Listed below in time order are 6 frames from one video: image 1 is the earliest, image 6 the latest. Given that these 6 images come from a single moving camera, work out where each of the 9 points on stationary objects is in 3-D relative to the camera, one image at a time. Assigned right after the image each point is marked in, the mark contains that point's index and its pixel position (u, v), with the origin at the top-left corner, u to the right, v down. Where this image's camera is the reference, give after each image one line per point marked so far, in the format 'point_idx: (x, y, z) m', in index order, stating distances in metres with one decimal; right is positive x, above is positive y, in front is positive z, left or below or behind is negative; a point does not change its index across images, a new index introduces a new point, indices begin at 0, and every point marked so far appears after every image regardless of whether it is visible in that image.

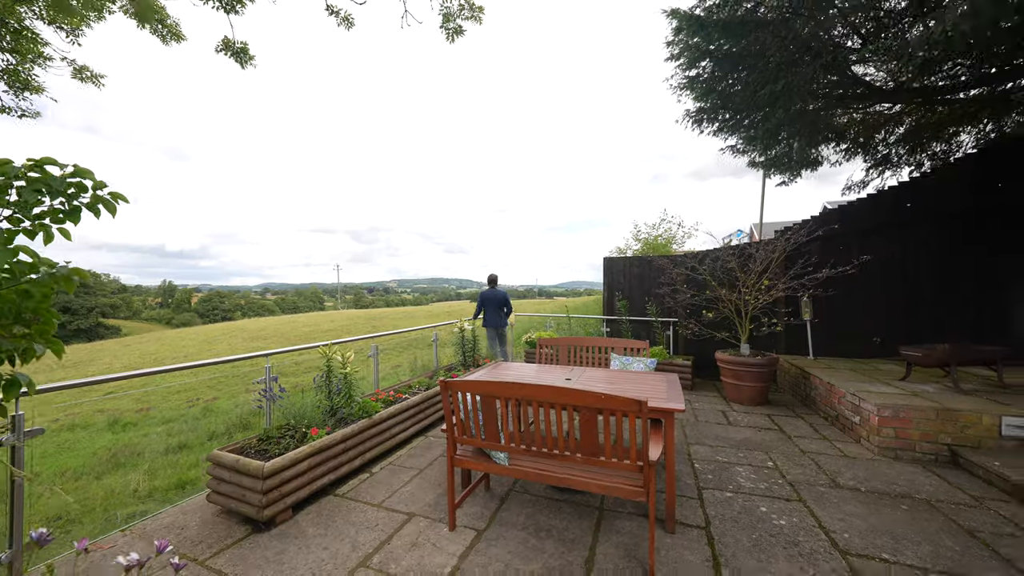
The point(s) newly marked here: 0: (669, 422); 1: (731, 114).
0: (+0.9, -0.8, +2.1) m
1: (+3.0, +2.4, +5.0) m
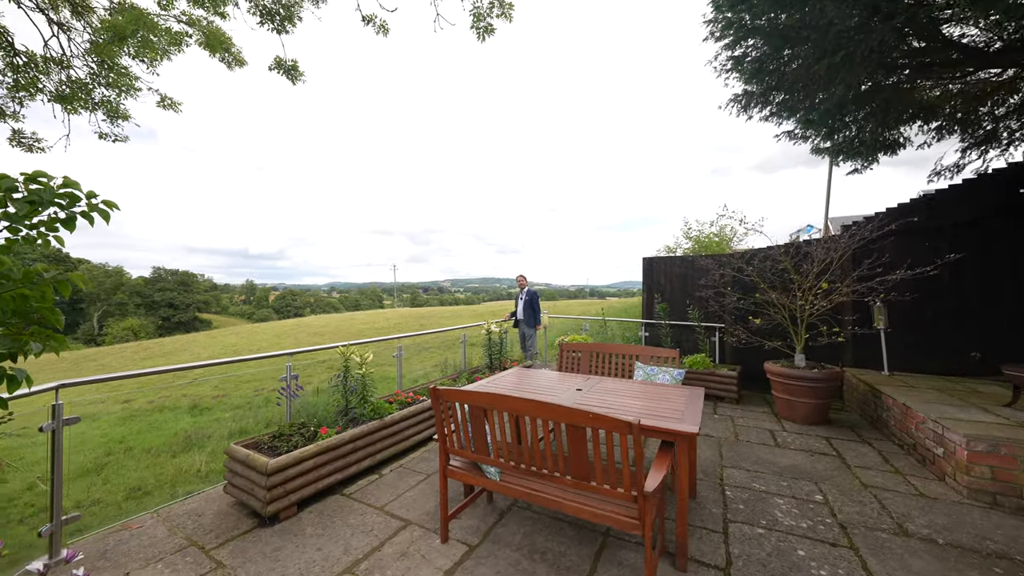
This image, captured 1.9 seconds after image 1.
0: (+0.9, -0.8, +1.9) m
1: (+3.3, +2.3, +4.4) m
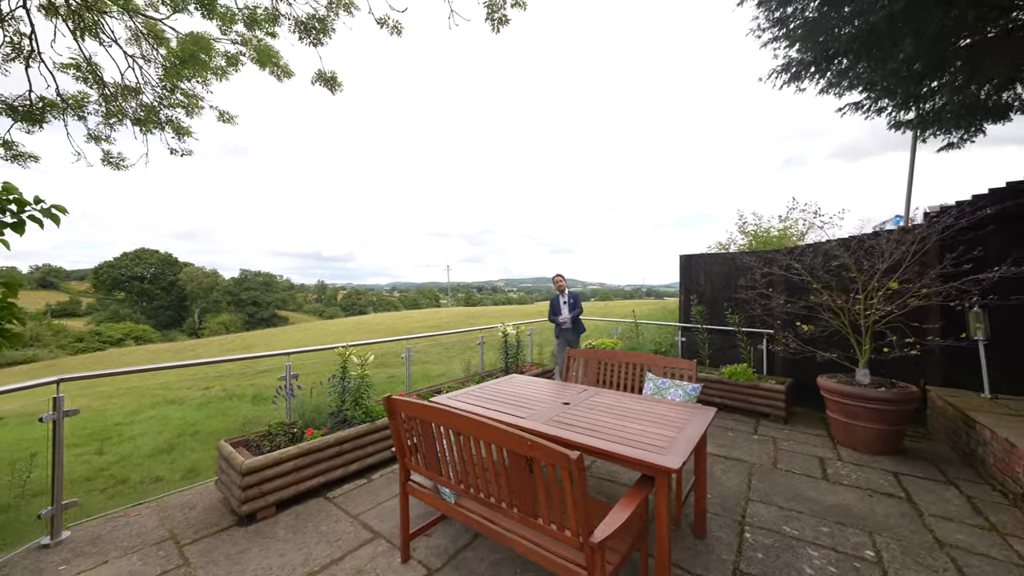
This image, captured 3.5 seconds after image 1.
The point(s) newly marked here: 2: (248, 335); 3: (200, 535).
0: (+0.6, -0.8, +1.6) m
1: (+3.4, +2.3, +3.7) m
2: (-11.3, -2.0, +15.7) m
3: (-1.8, -1.5, +2.2) m
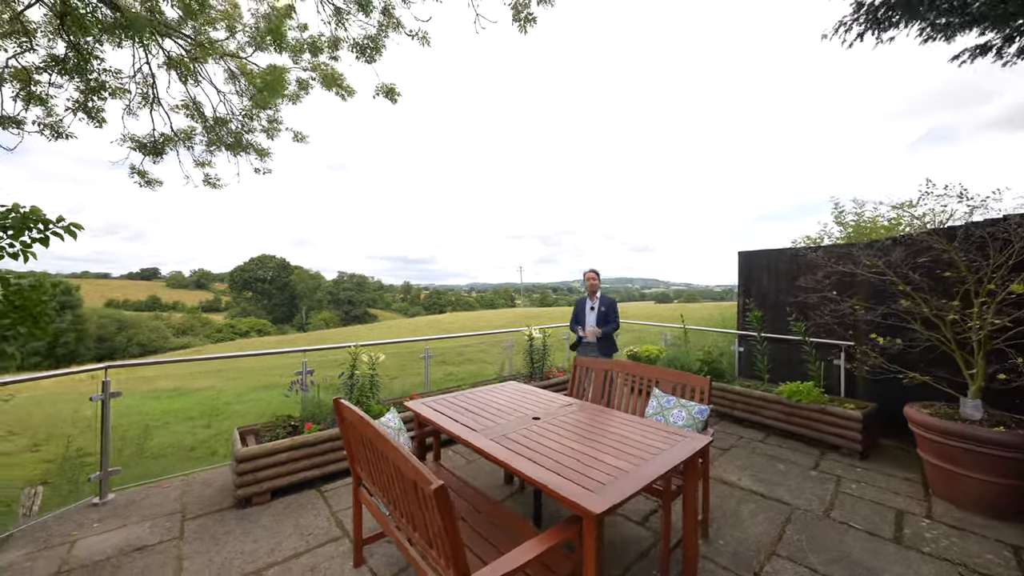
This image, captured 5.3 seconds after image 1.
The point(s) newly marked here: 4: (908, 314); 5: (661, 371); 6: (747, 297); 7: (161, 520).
0: (+0.3, -0.8, +1.3) m
1: (+3.5, +2.3, +2.8) m
2: (-8.5, -2.0, +17.6) m
3: (-2.0, -1.5, +2.4) m
4: (+3.3, -0.2, +3.0) m
5: (+1.0, -0.6, +2.5) m
6: (+2.9, -0.1, +4.5) m
7: (-2.3, -1.5, +2.3) m
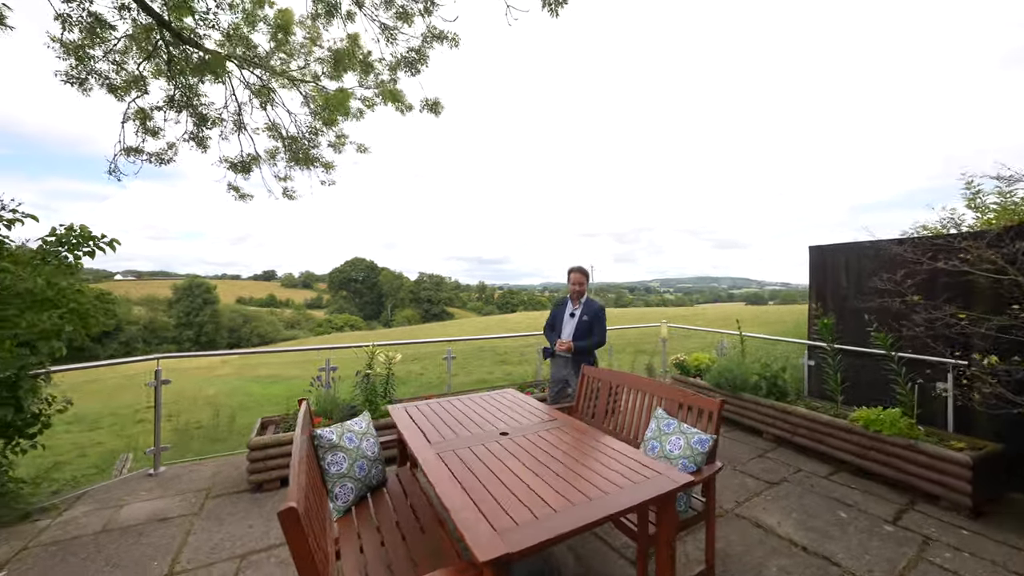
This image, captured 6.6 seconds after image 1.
0: (-0.1, -0.9, +1.1) m
1: (+3.4, +2.3, +2.0) m
2: (-5.3, -2.0, +18.8) m
3: (-2.1, -1.5, +2.7) m
4: (+3.2, -0.2, +2.2) m
5: (+0.9, -0.6, +2.2) m
6: (+3.1, -0.1, +3.7) m
7: (-2.3, -1.5, +2.6) m
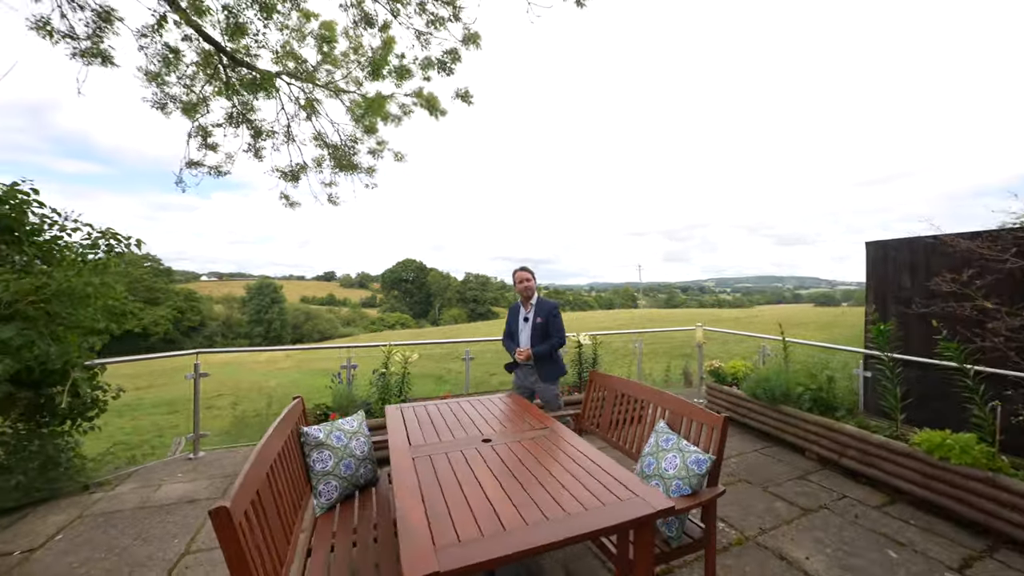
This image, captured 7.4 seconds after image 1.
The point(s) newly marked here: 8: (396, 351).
0: (-0.2, -0.9, +1.1) m
1: (+3.3, +2.3, +1.5) m
2: (-3.2, -2.0, +19.3) m
3: (-2.1, -1.5, +2.9) m
4: (+3.2, -0.2, +1.7) m
5: (+0.9, -0.6, +2.0) m
6: (+3.2, -0.1, +3.2) m
7: (-2.3, -1.5, +2.9) m
8: (-1.1, -0.6, +3.6) m
